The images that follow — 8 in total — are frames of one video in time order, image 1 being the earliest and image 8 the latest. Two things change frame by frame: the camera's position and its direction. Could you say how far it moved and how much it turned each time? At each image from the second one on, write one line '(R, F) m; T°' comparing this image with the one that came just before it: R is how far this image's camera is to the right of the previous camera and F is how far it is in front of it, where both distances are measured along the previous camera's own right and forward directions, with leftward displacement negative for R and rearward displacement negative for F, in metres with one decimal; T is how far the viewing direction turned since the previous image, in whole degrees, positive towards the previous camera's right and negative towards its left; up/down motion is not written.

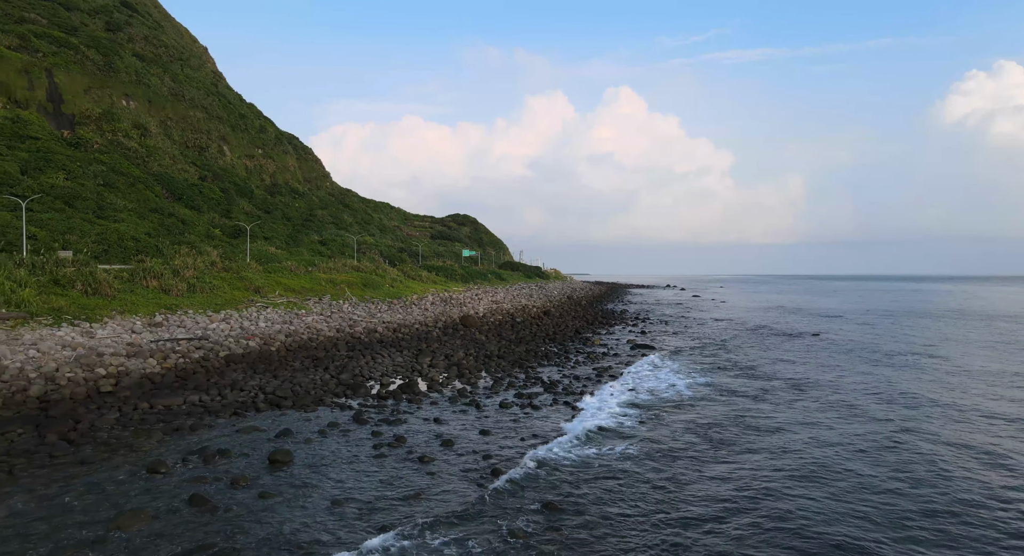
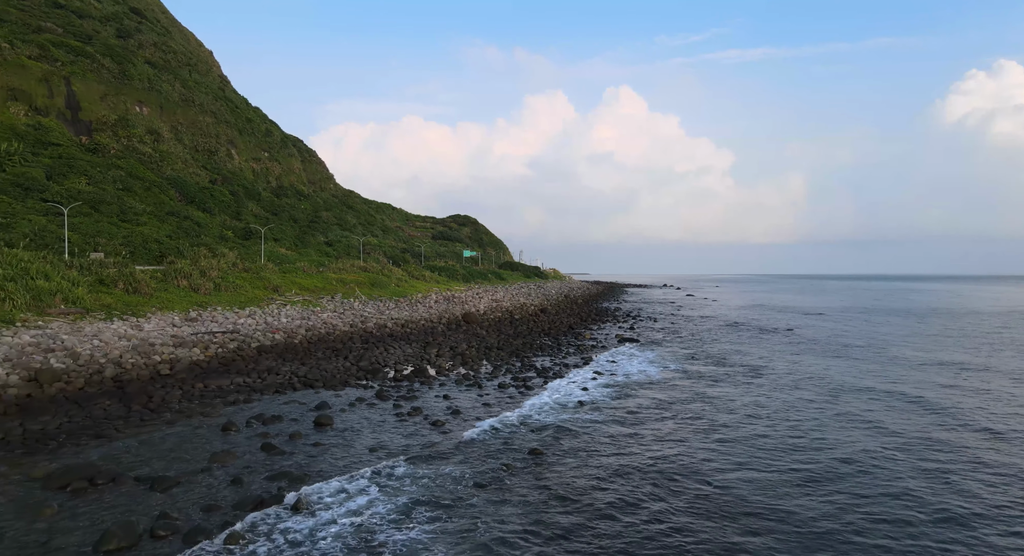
(+0.1, -2.6) m; 0°
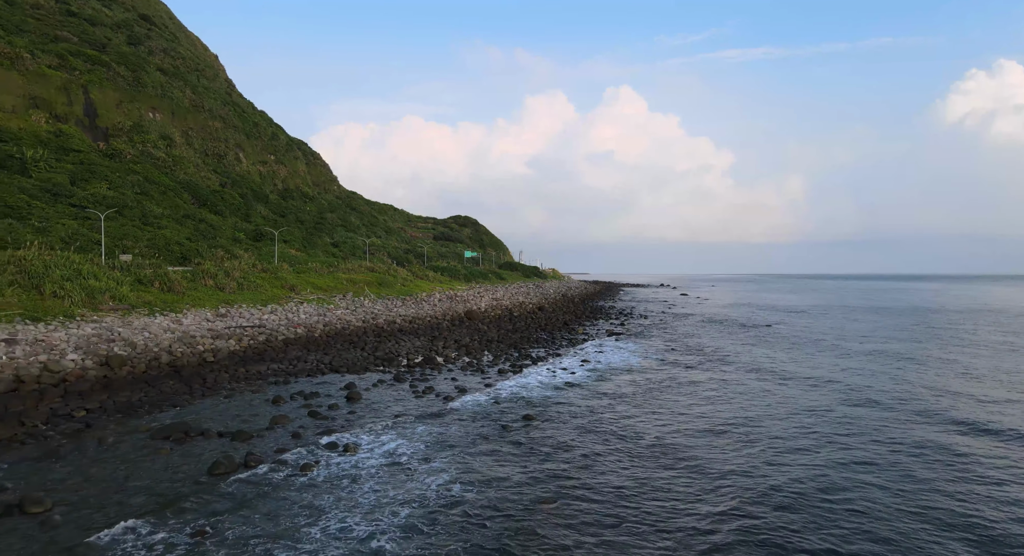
(+0.1, -2.7) m; 0°
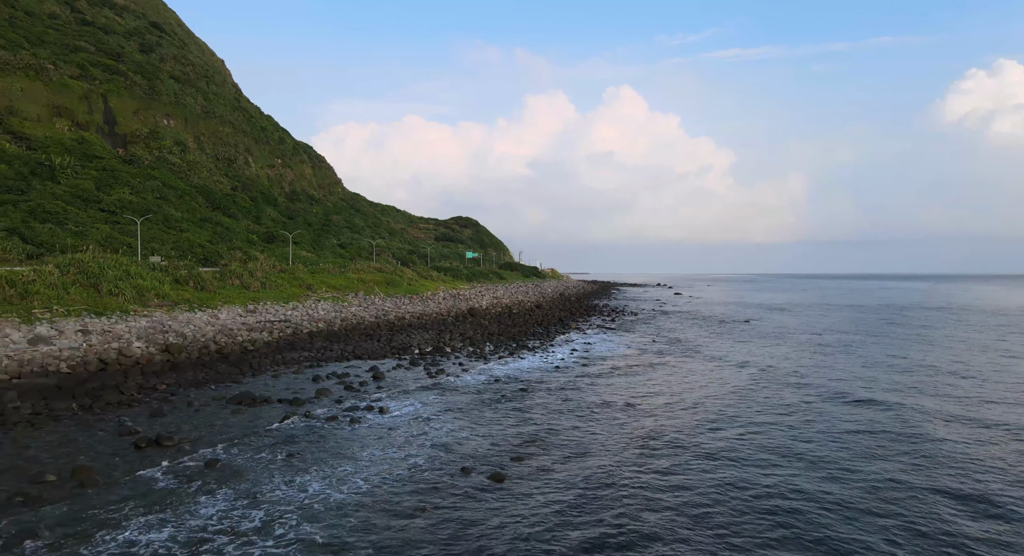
(+0.1, -3.2) m; 0°
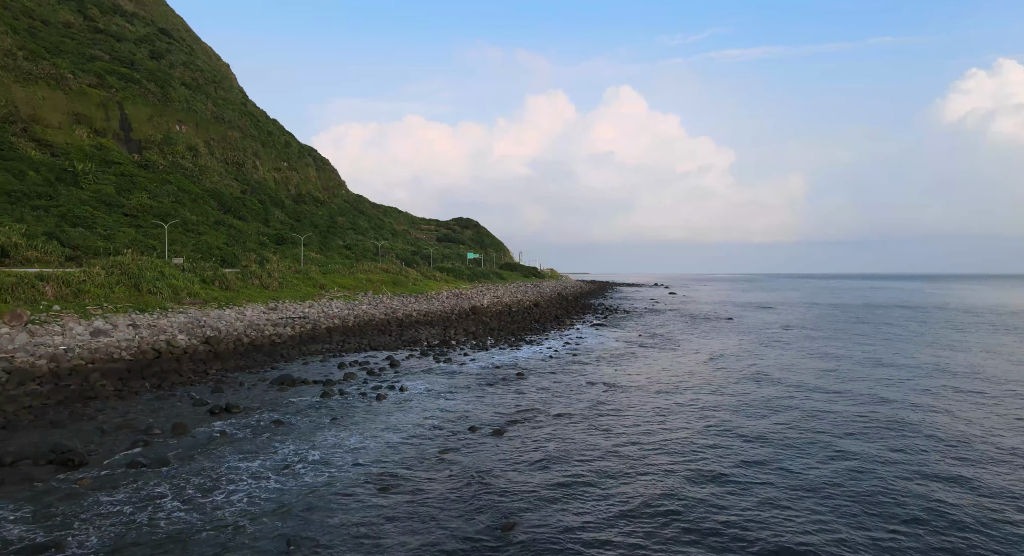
(+0.1, -2.8) m; 0°
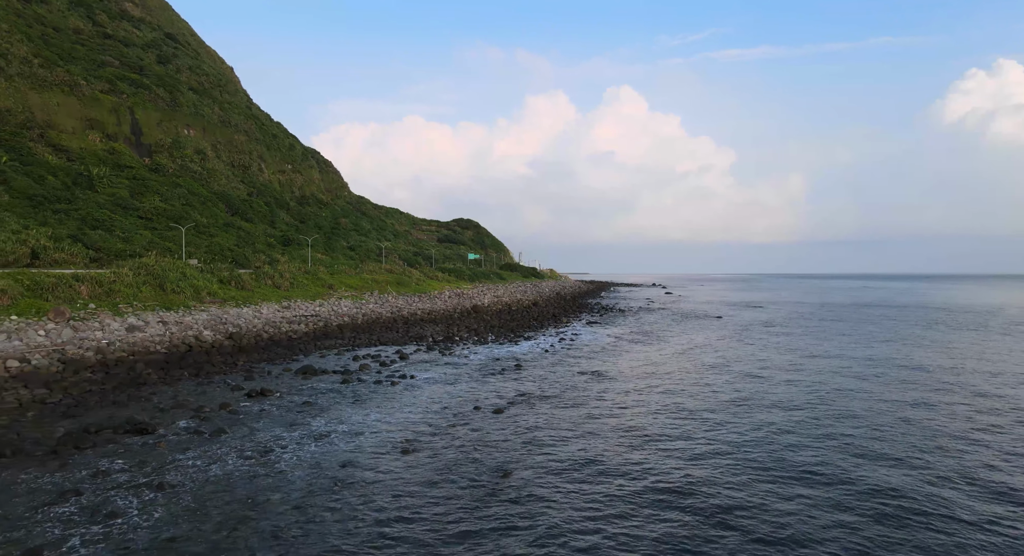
(+0.1, -2.1) m; 0°
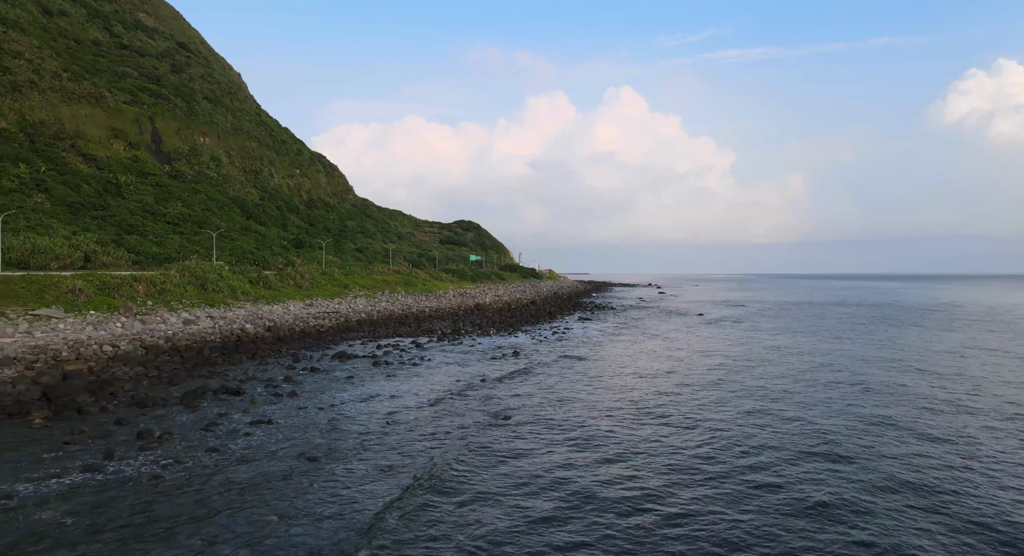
(+0.1, -4.2) m; 0°
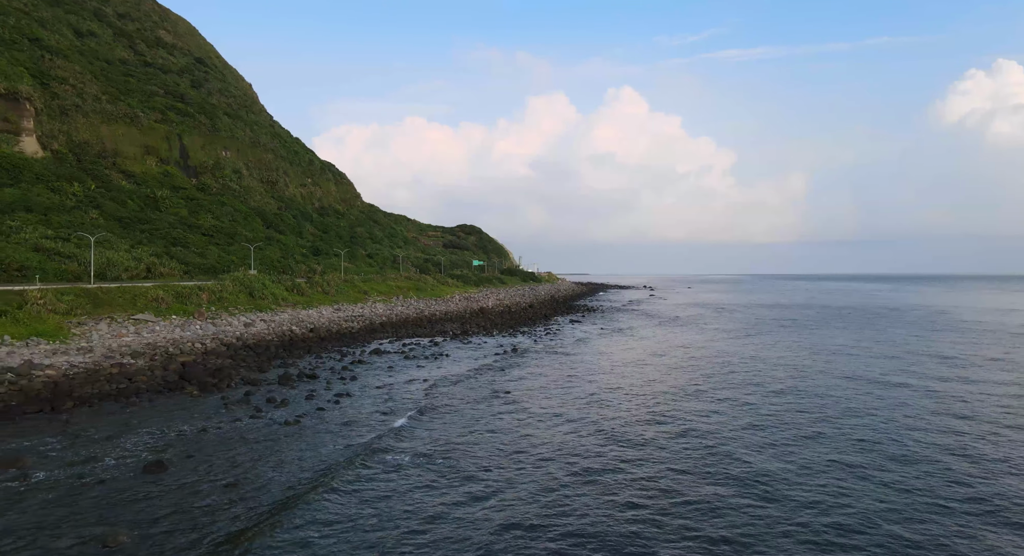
(+0.1, -6.5) m; 0°
